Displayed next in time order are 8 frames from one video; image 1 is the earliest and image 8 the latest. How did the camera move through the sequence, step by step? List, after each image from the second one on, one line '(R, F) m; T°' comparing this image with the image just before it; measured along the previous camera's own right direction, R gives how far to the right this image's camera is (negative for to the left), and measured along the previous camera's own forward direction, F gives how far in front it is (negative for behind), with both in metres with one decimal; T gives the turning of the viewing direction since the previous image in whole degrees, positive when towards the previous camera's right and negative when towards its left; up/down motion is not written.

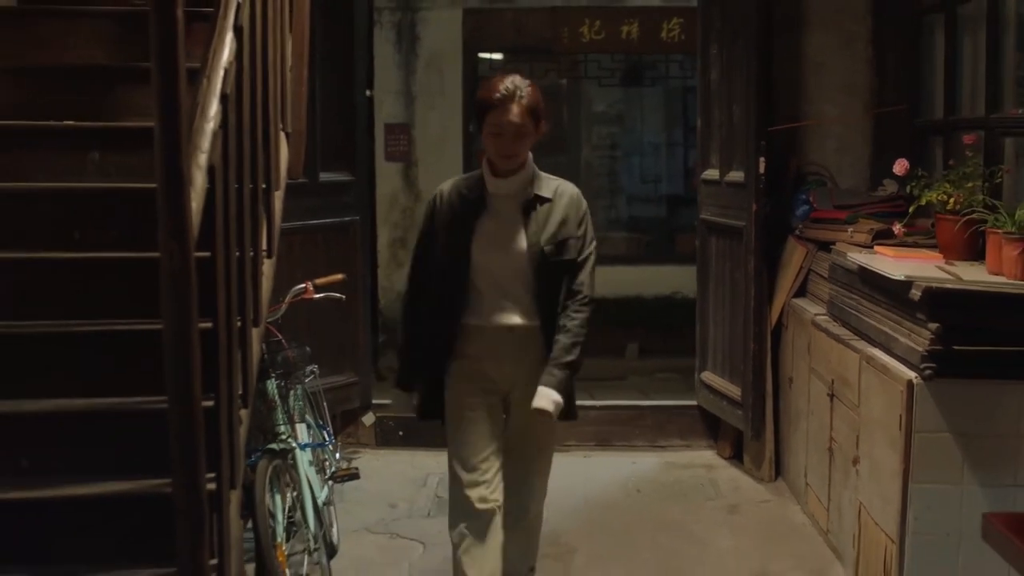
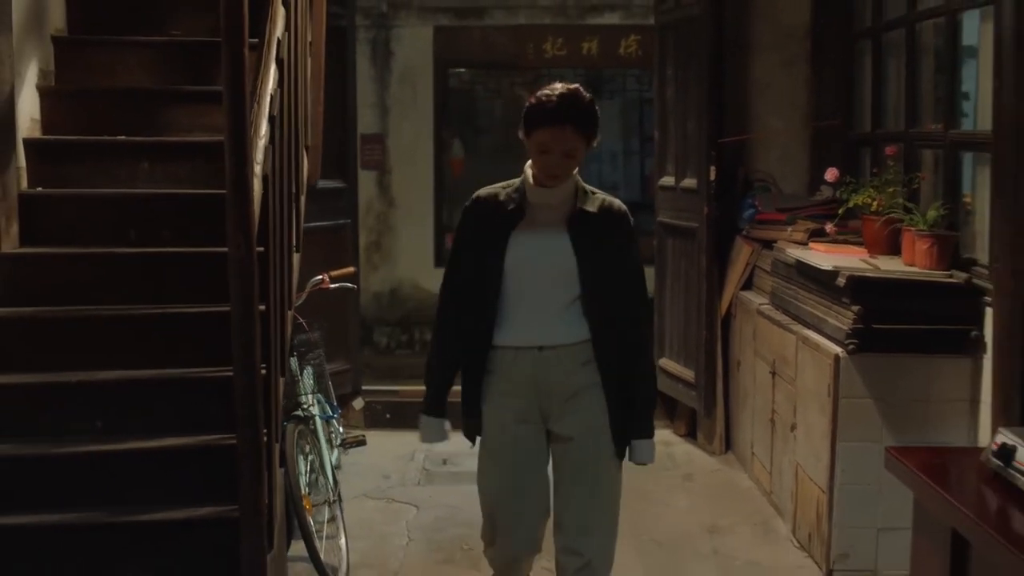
(-0.1, -0.5) m; +2°
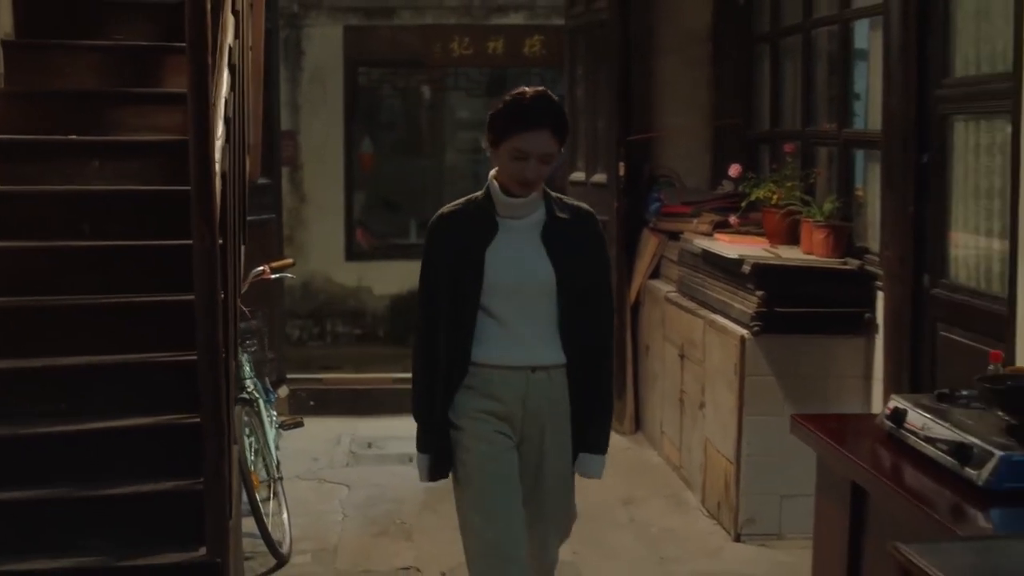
(-0.1, -0.3) m; +4°
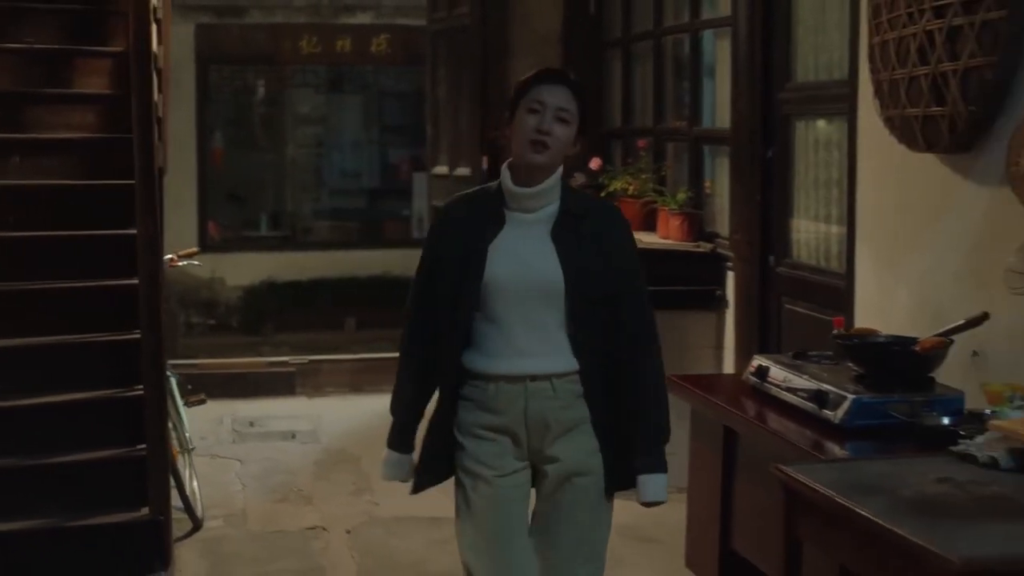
(-0.2, -0.4) m; +7°
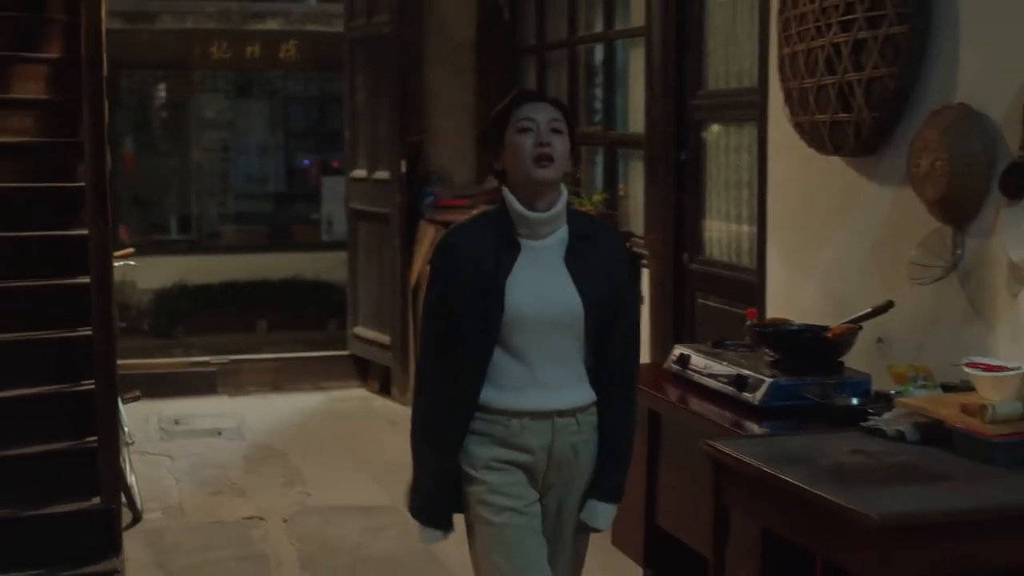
(-0.1, -0.2) m; +4°
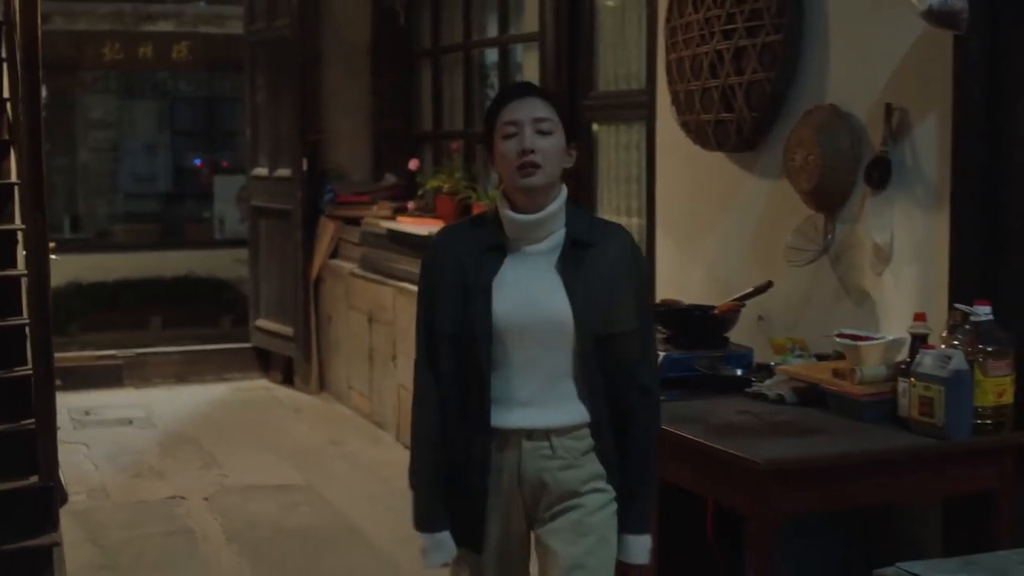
(-0.1, -0.3) m; +5°
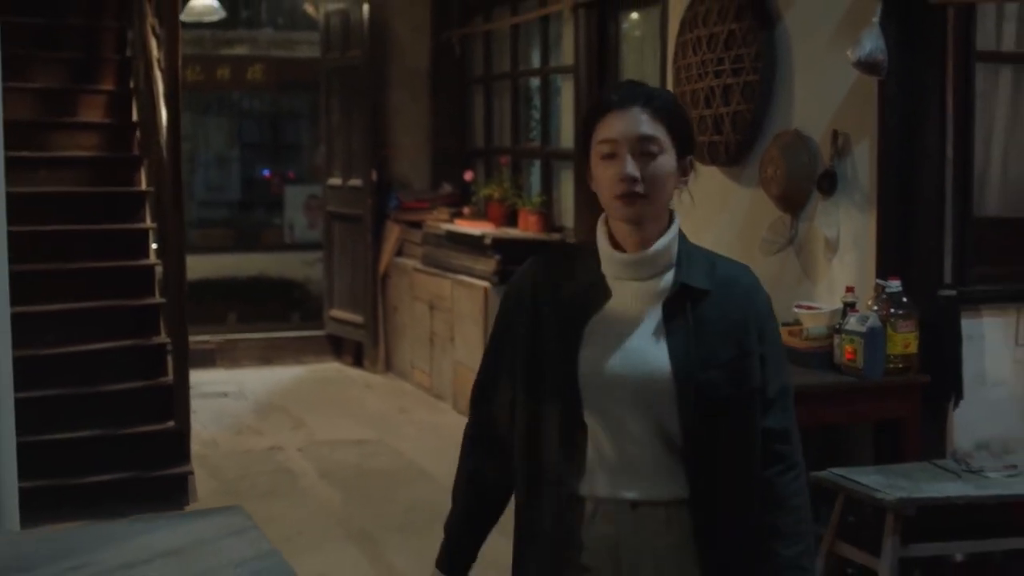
(0.0, -1.0) m; -2°
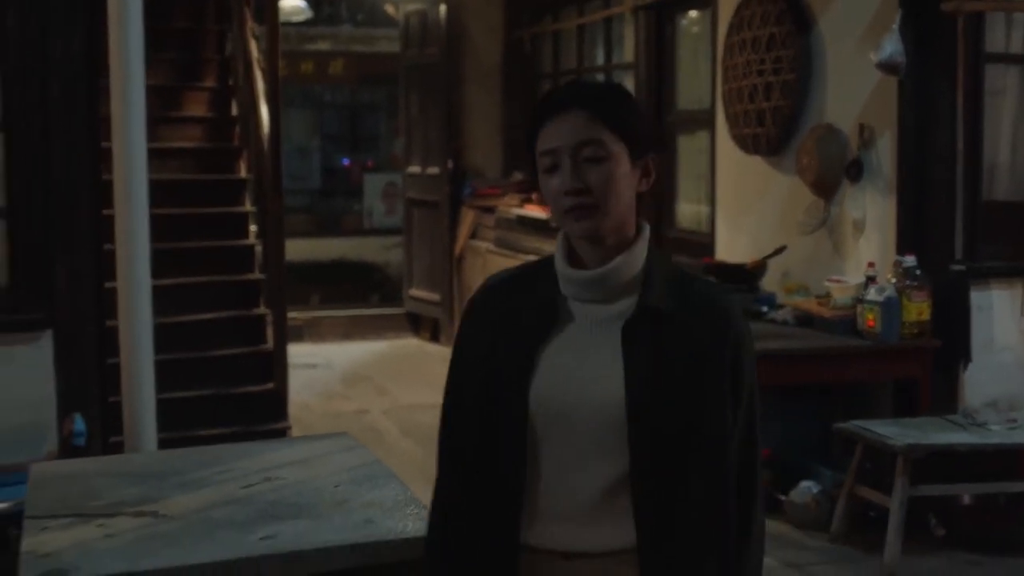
(0.0, -0.5) m; -3°
